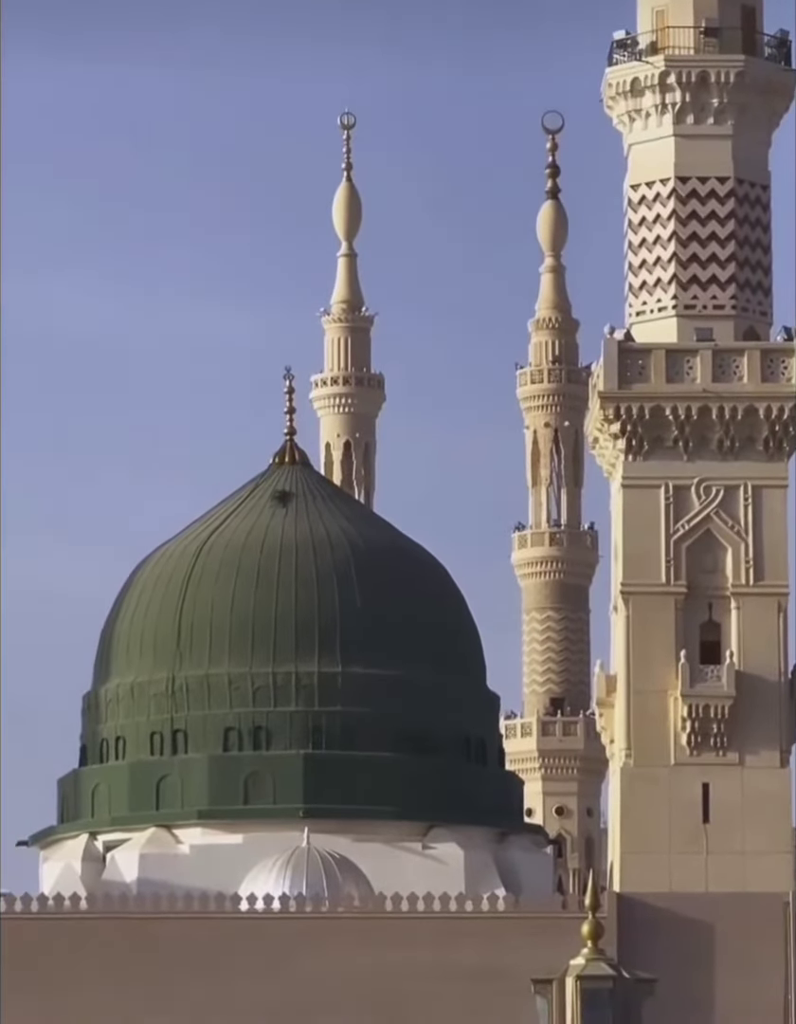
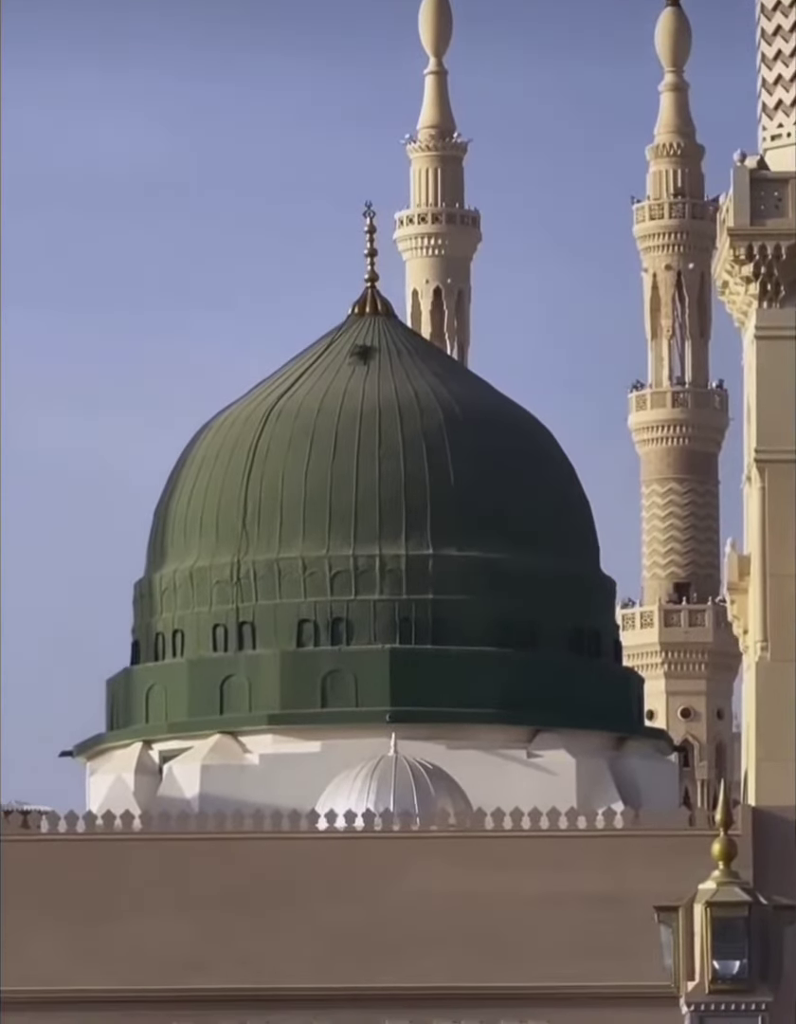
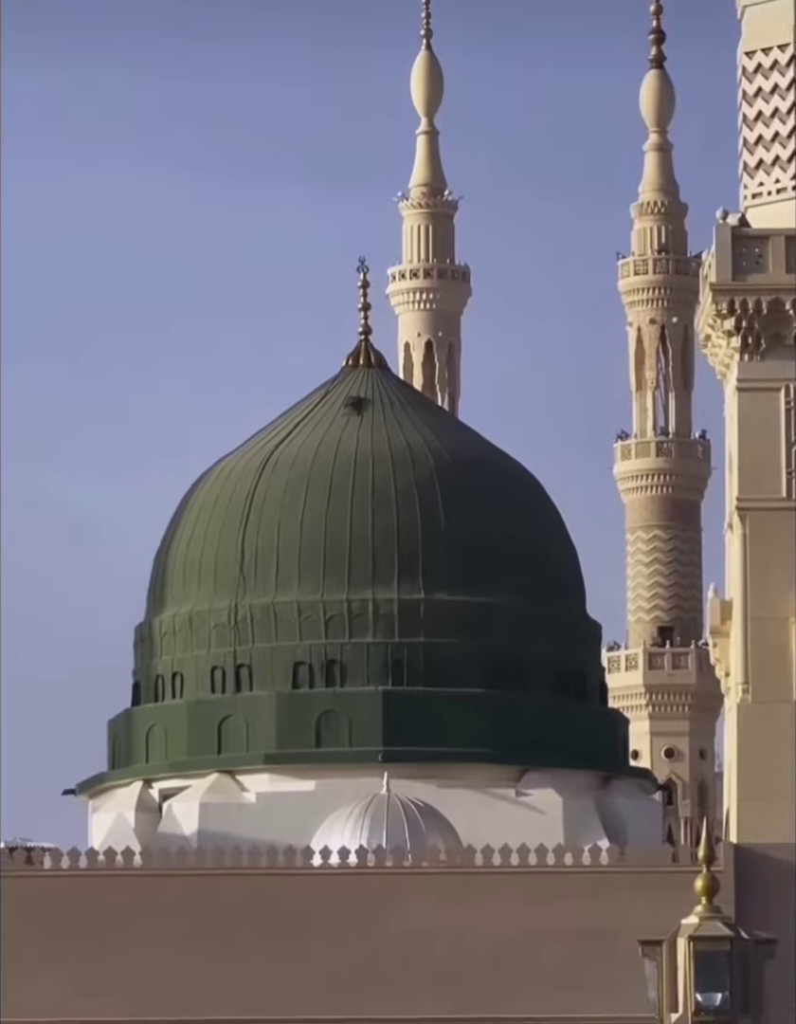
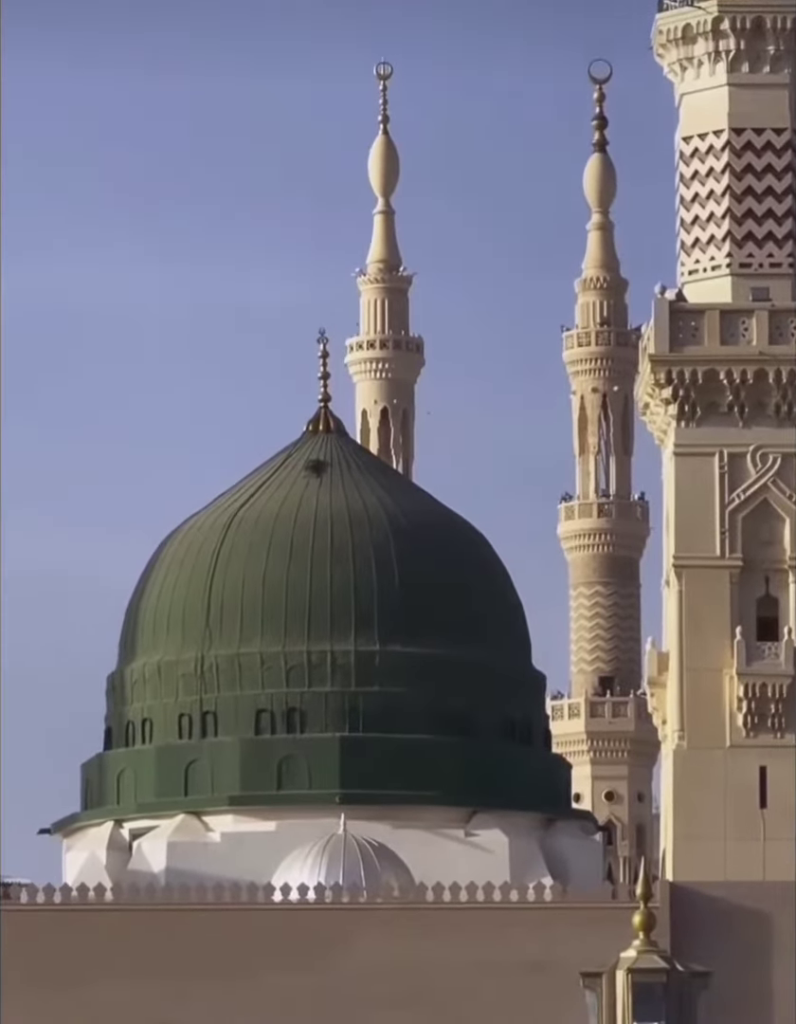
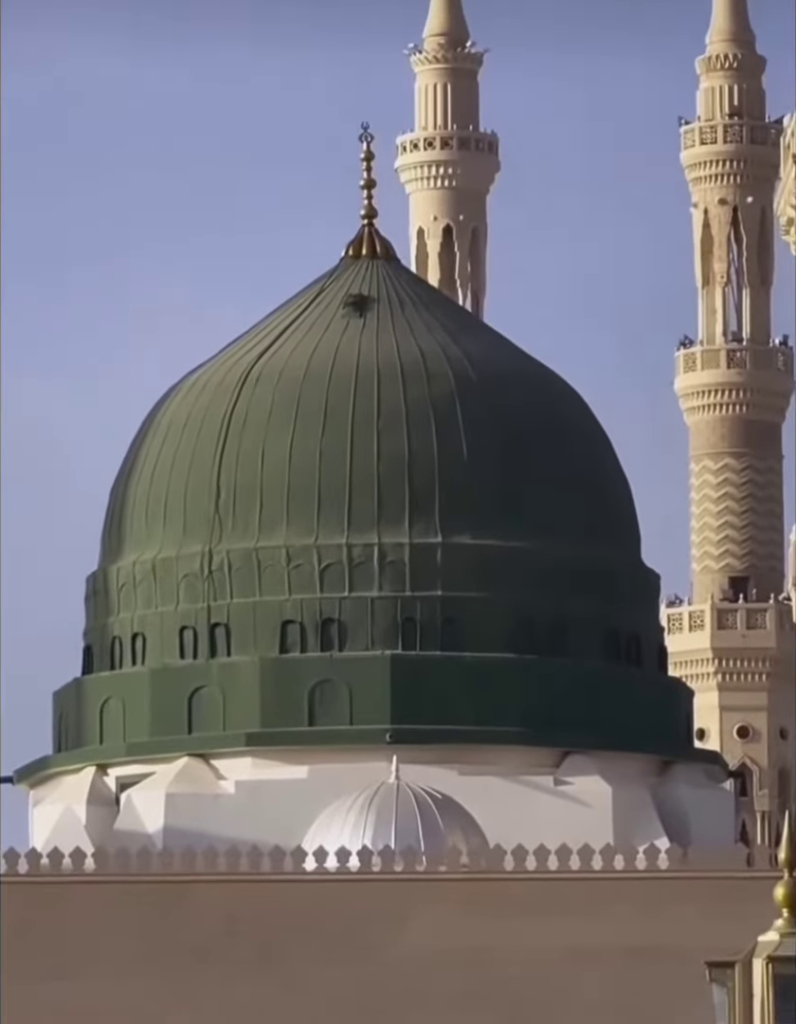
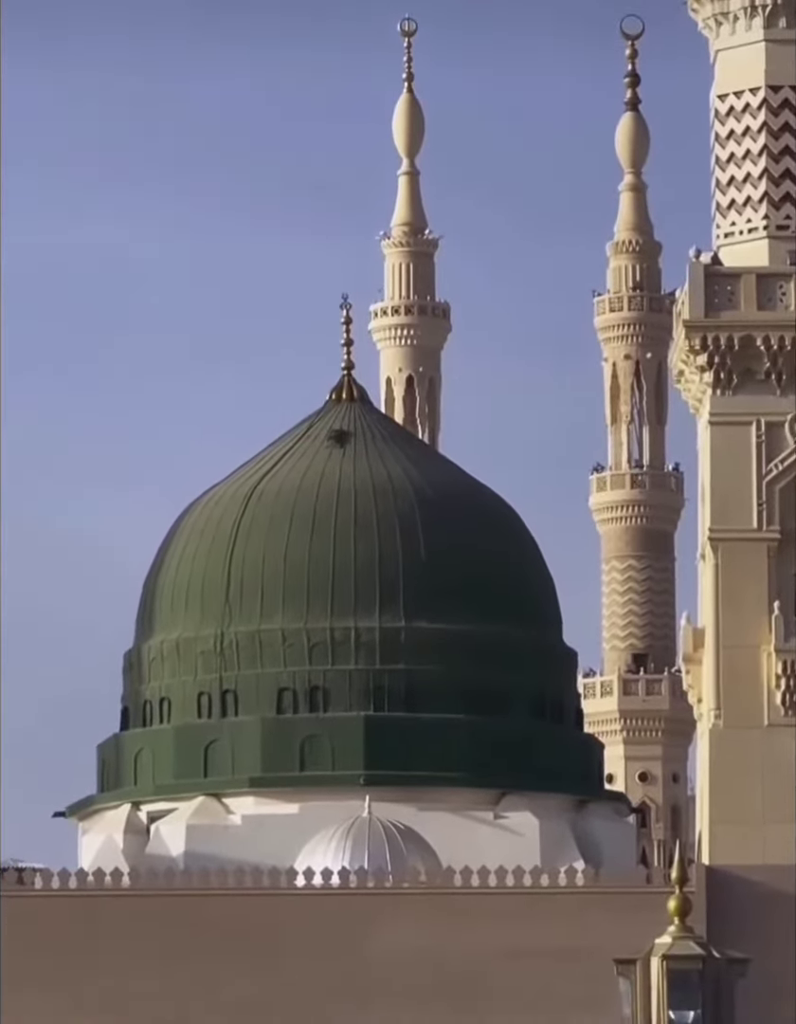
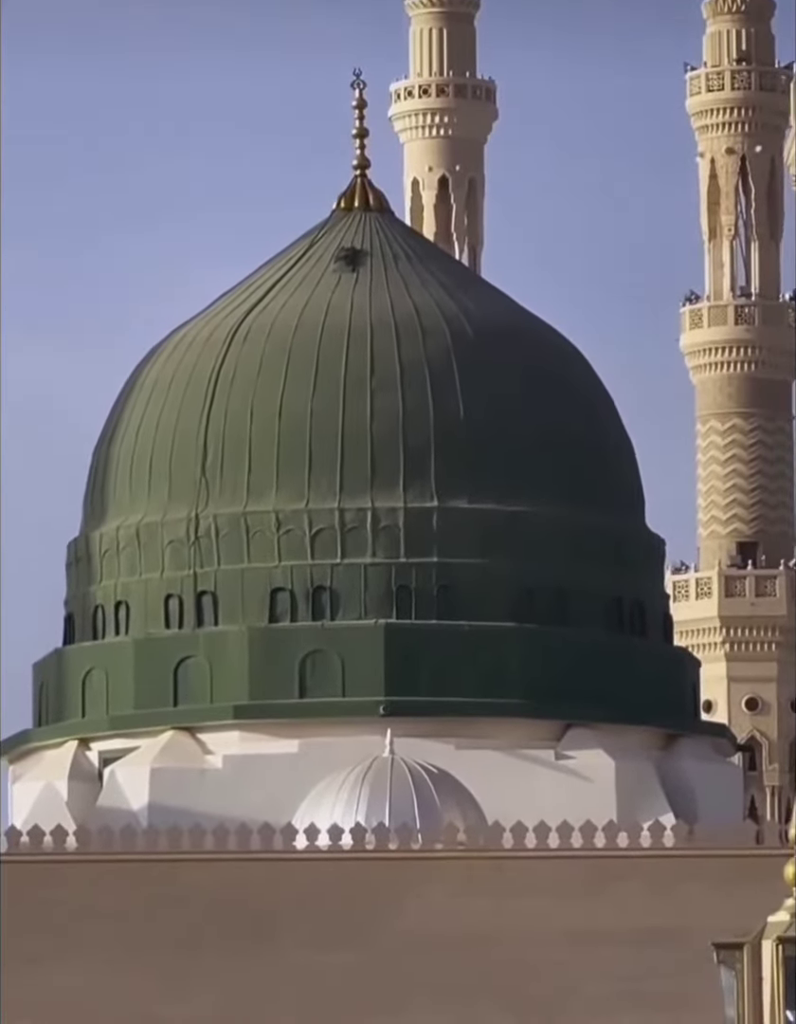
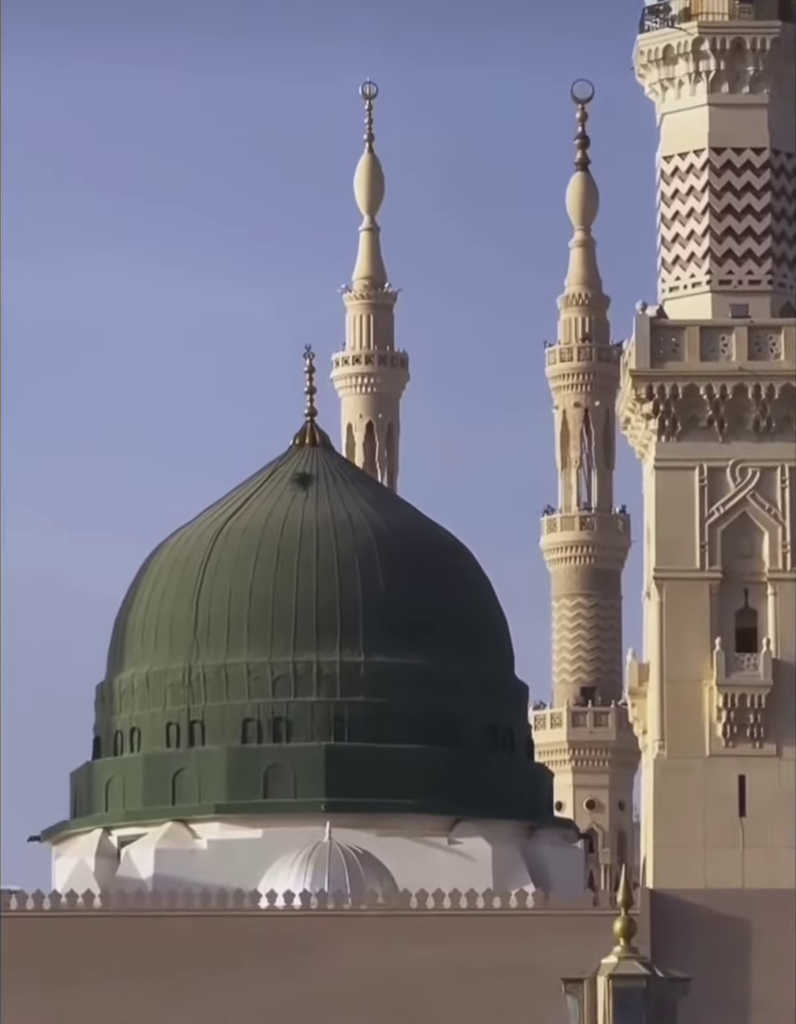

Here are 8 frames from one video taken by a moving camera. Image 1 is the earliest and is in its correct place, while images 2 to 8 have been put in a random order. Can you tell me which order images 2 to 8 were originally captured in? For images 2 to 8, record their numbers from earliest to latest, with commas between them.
8, 4, 6, 3, 2, 5, 7
